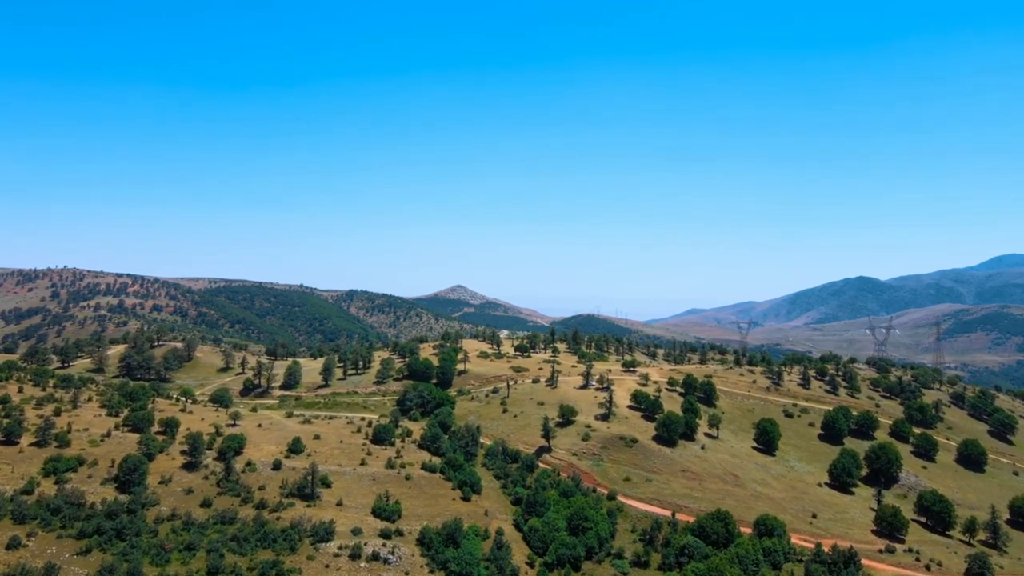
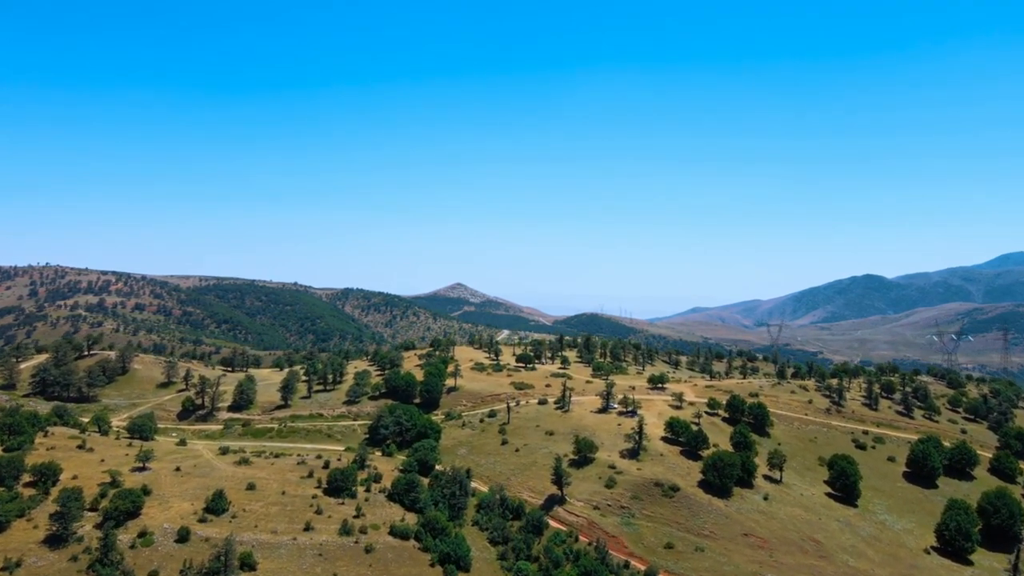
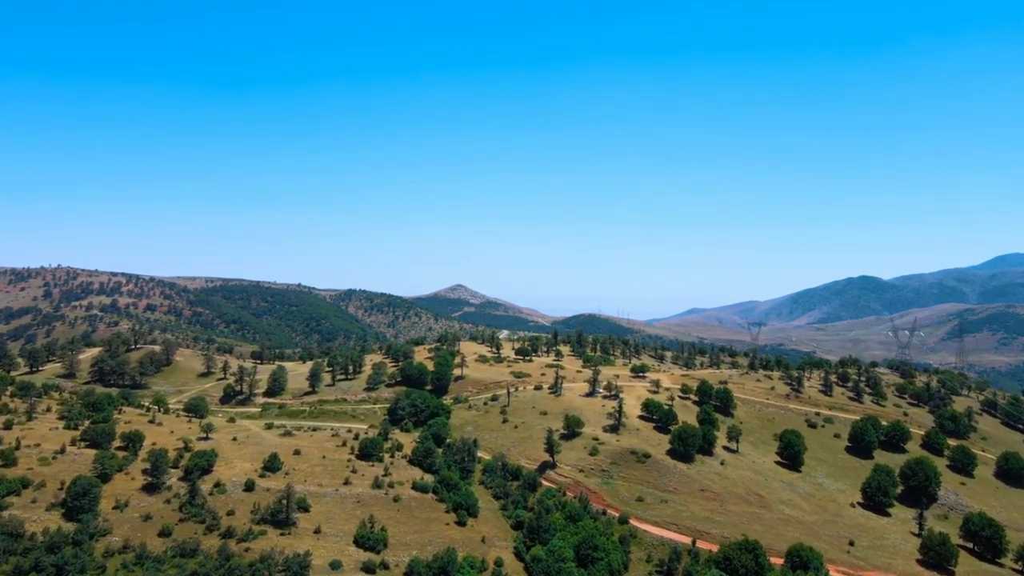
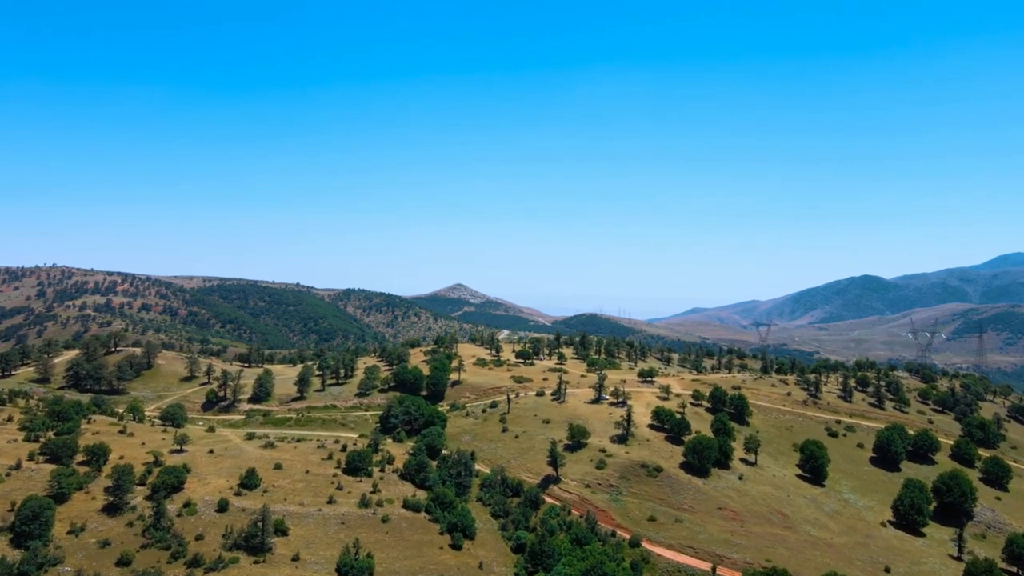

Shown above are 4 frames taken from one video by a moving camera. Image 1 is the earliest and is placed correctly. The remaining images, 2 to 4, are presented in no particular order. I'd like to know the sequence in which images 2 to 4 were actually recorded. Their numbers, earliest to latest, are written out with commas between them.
3, 4, 2
